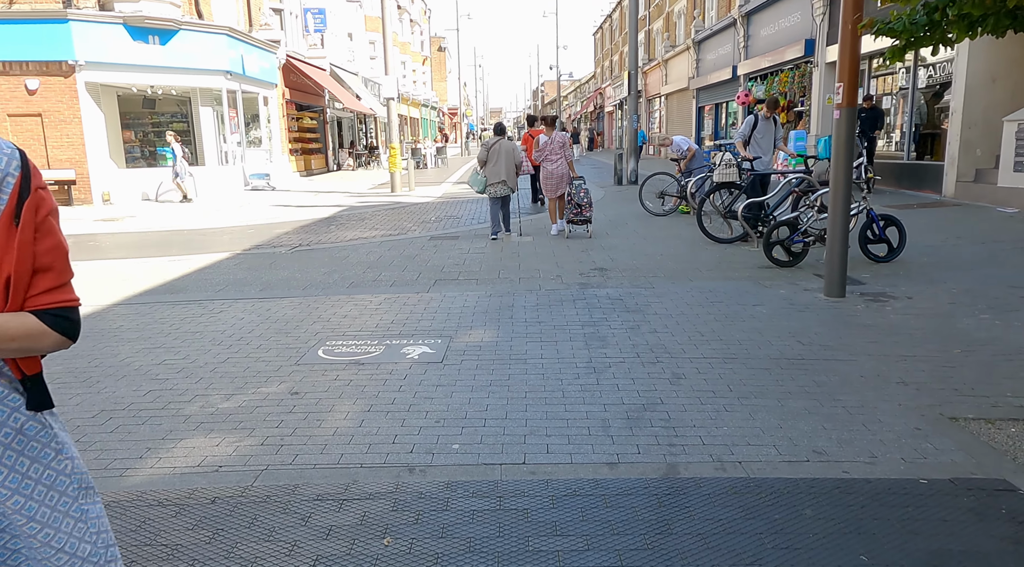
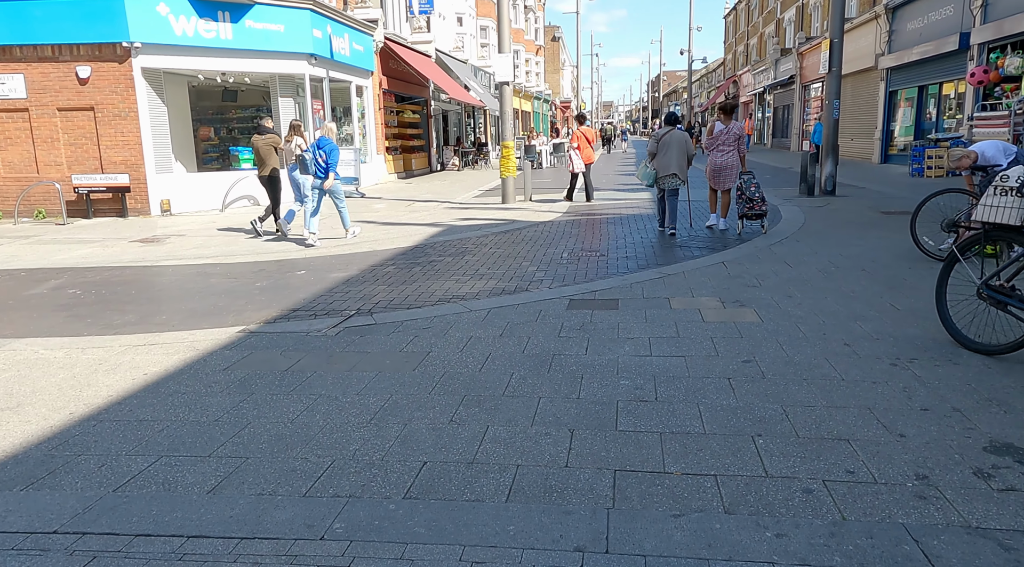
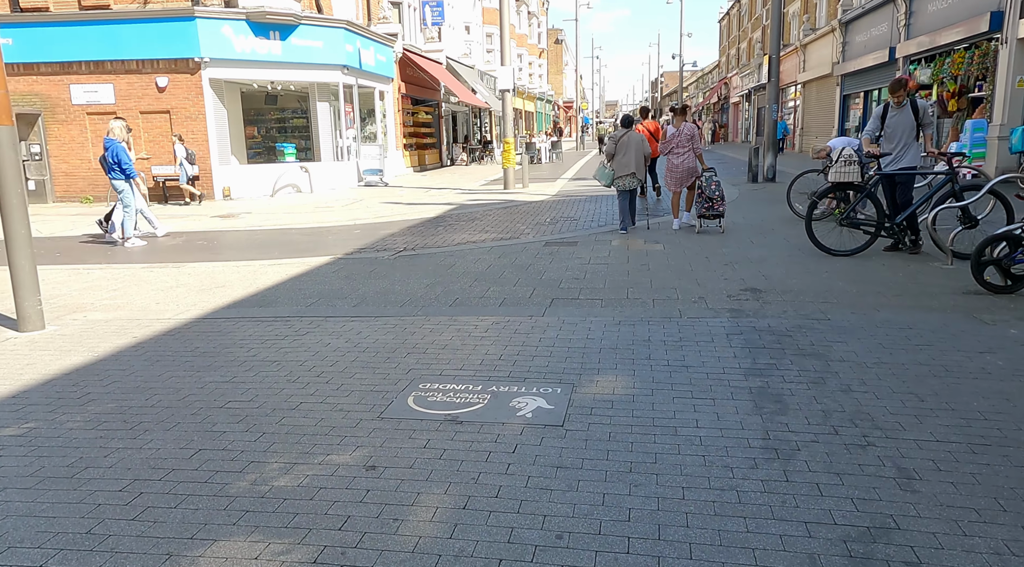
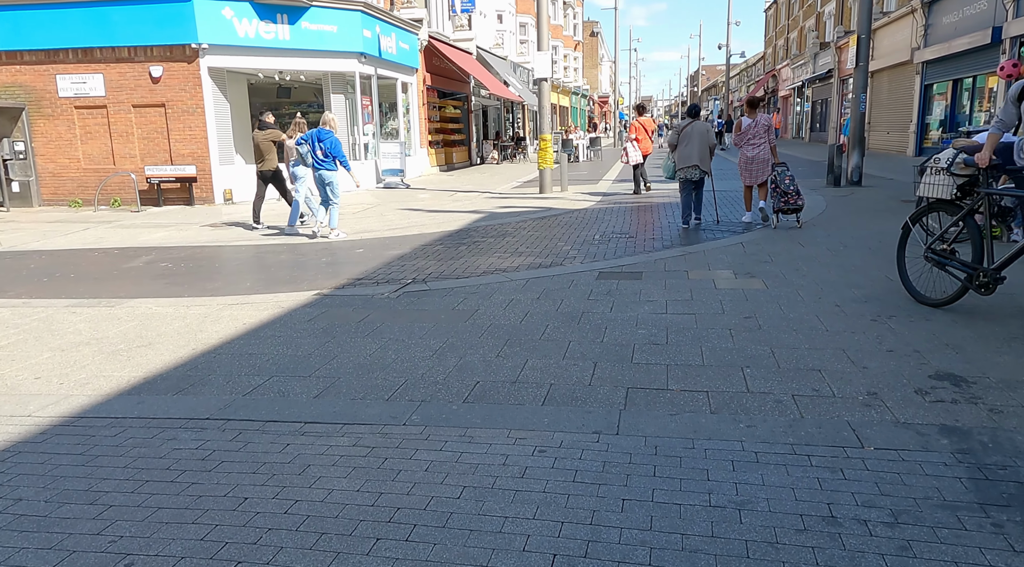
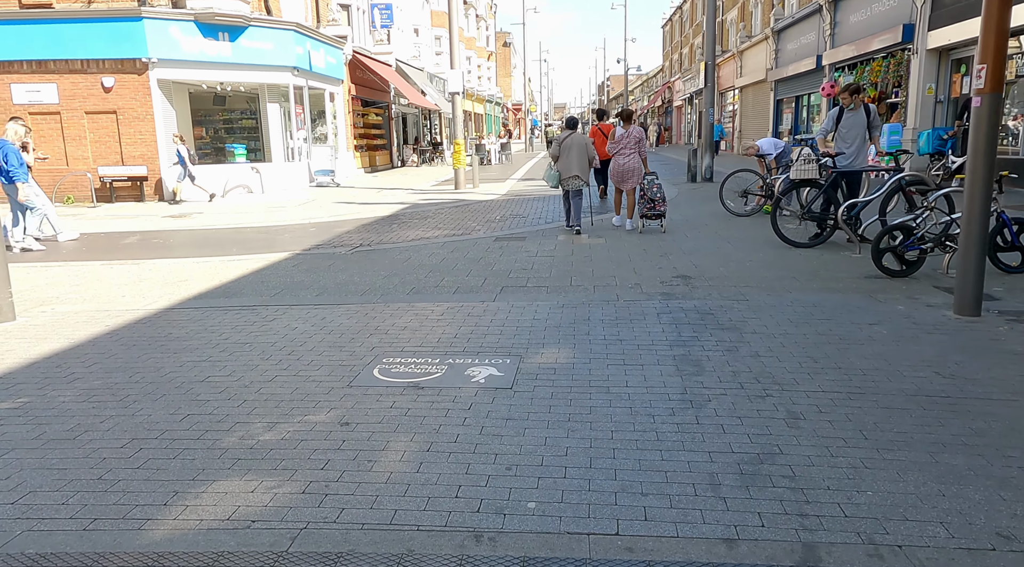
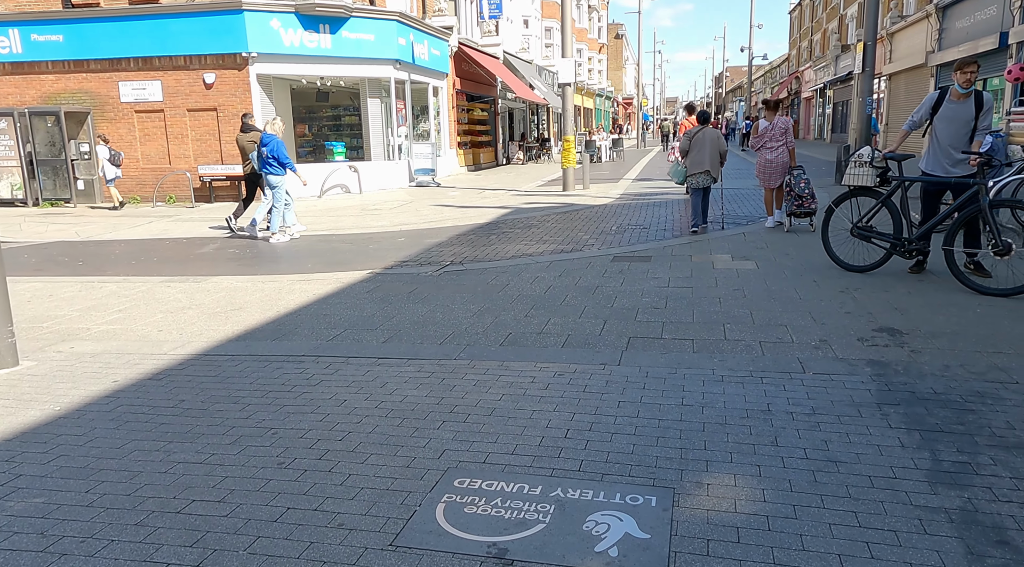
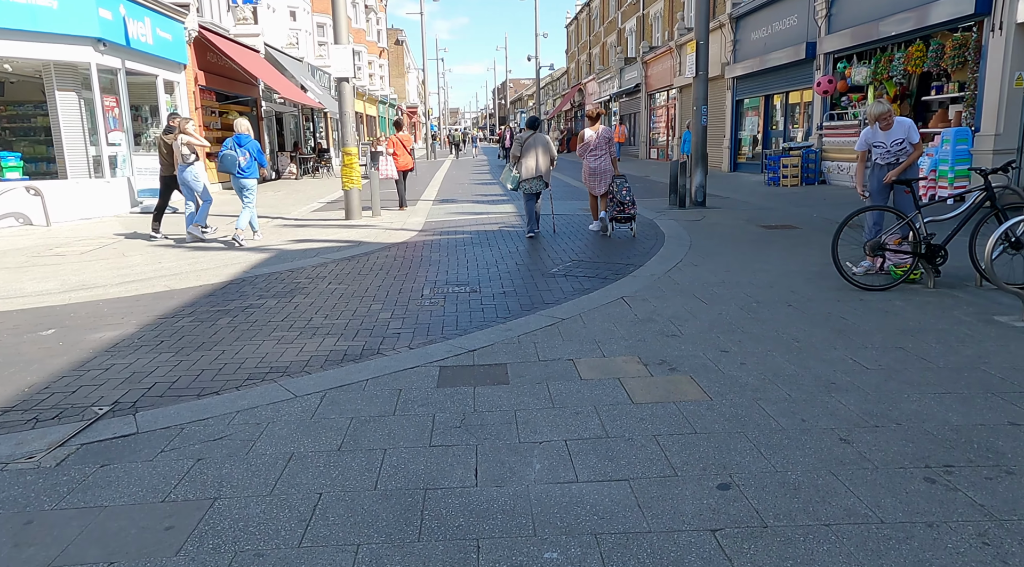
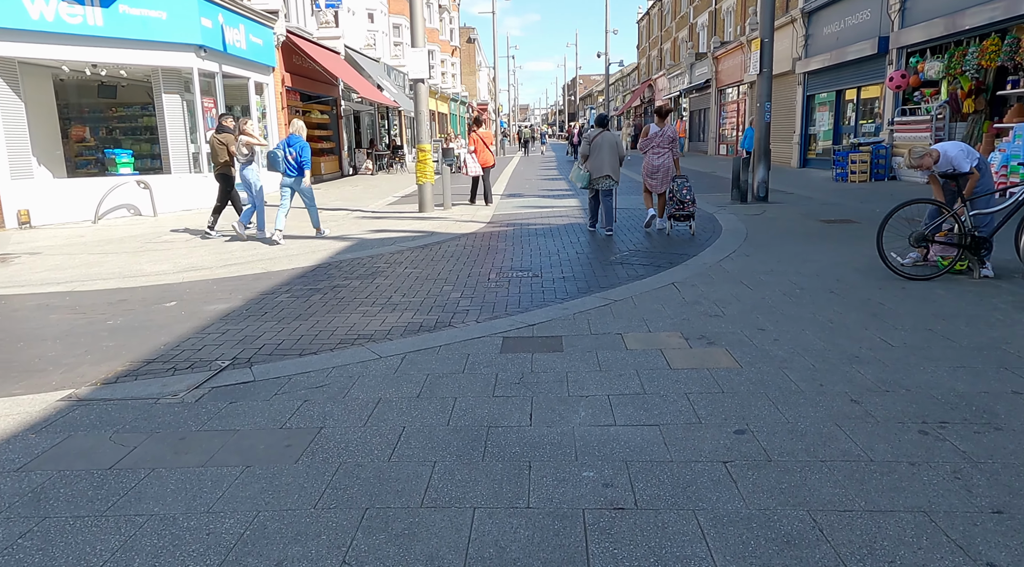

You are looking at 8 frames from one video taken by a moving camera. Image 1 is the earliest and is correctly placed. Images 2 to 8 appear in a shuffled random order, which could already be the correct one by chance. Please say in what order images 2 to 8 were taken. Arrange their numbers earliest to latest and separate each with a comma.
5, 3, 6, 4, 2, 8, 7
